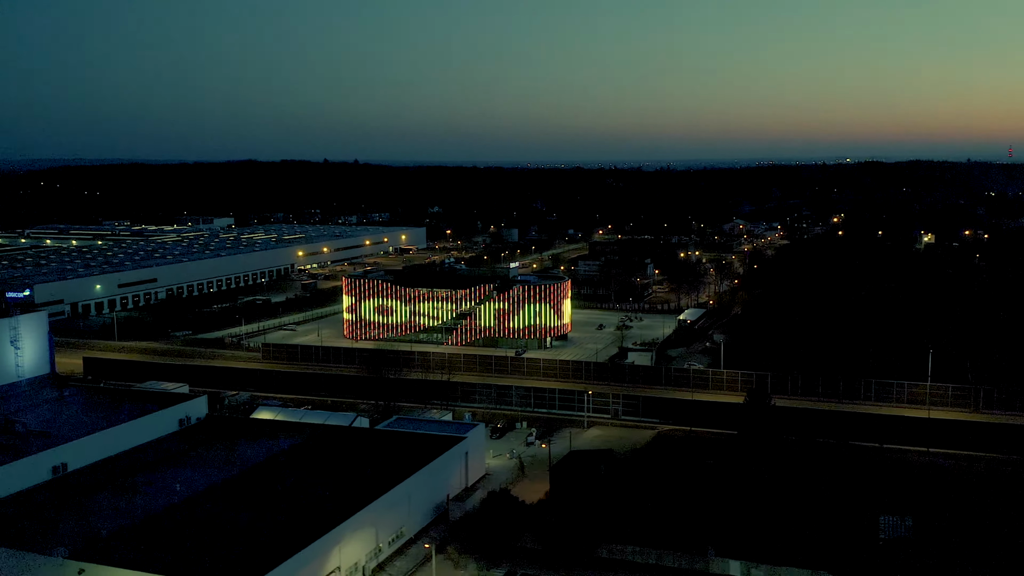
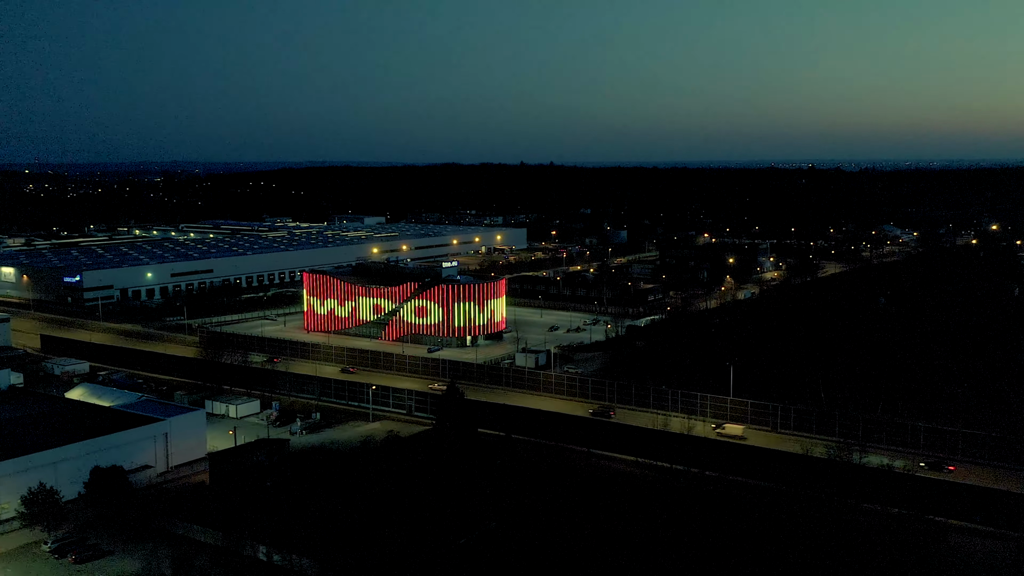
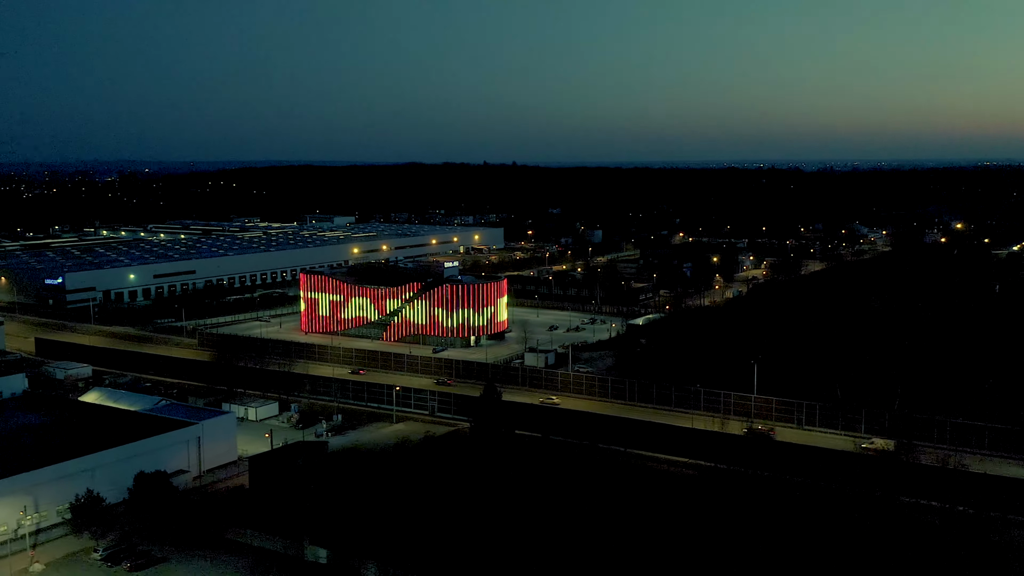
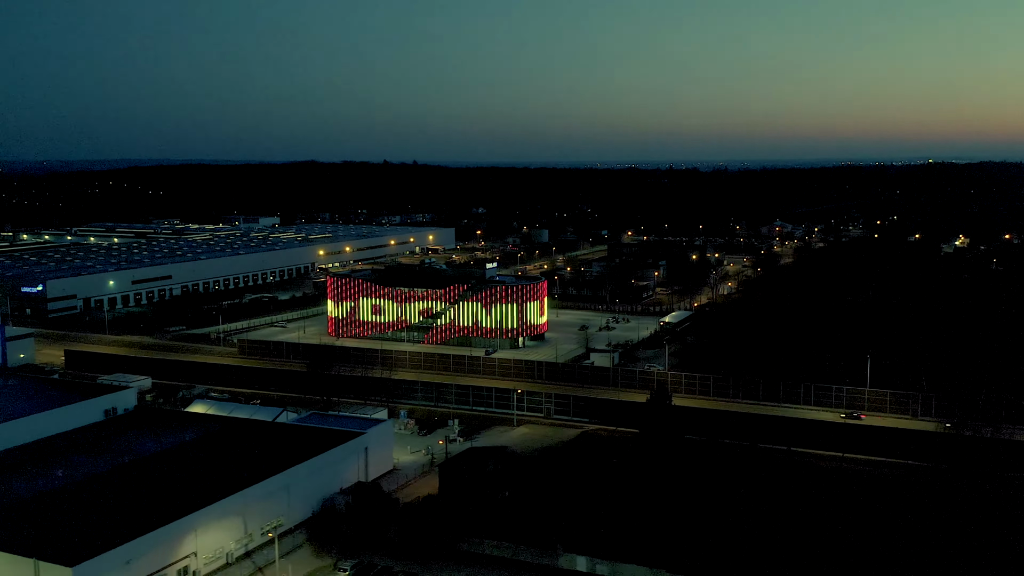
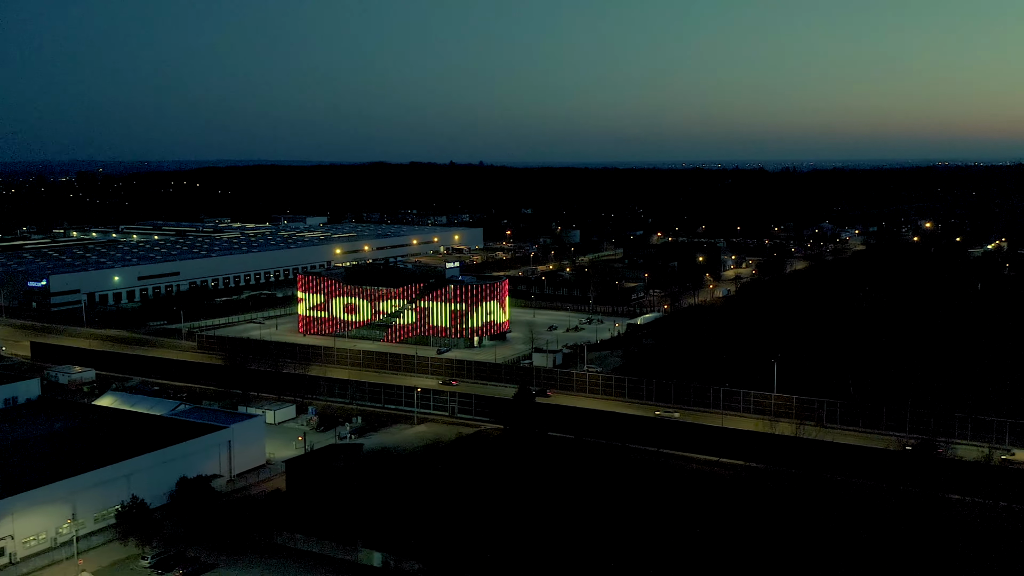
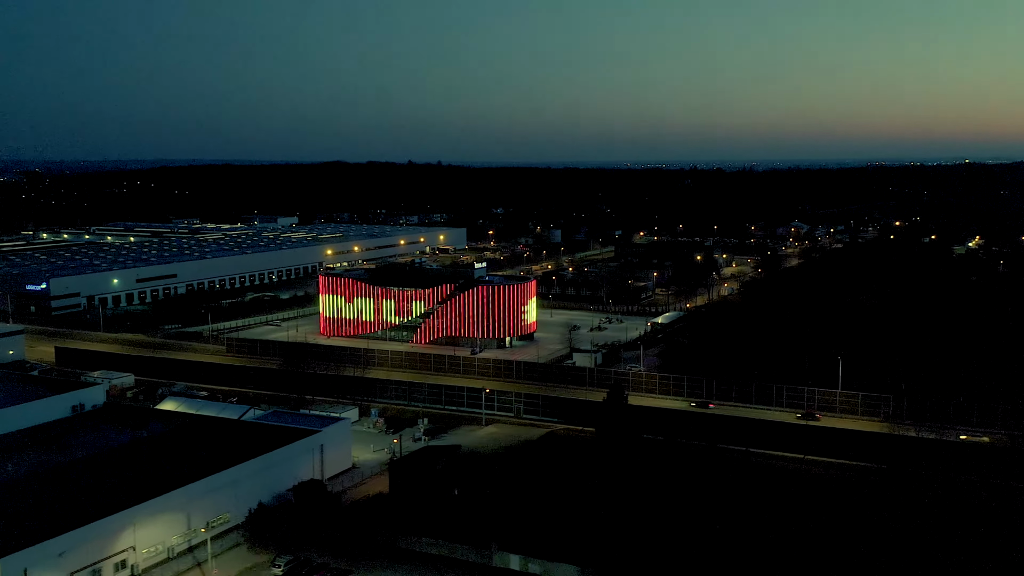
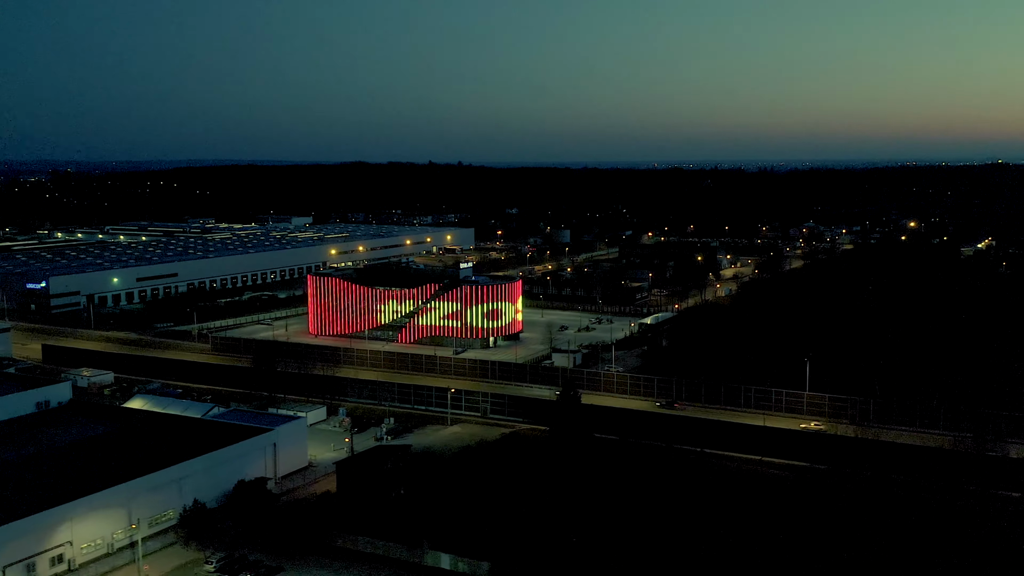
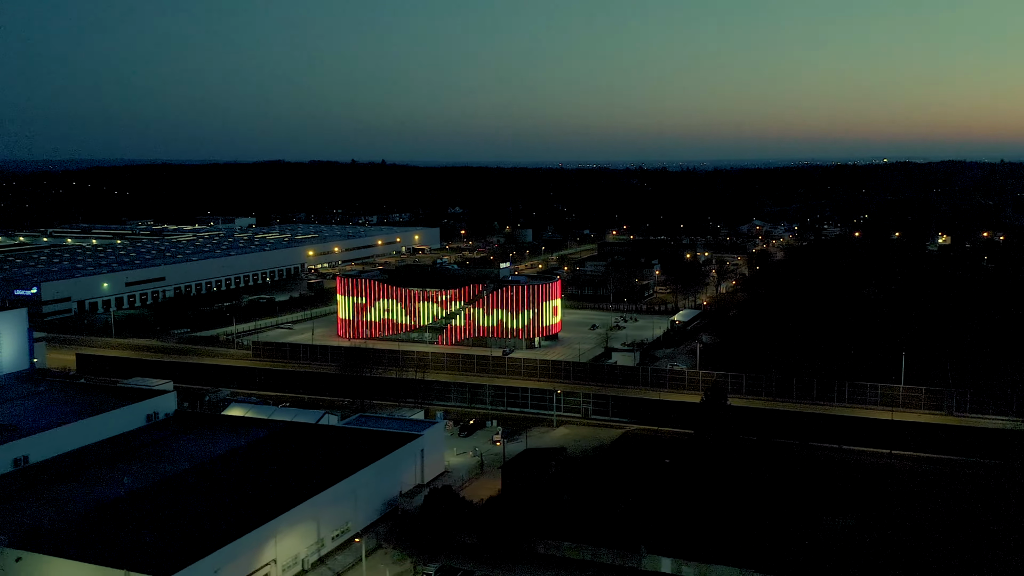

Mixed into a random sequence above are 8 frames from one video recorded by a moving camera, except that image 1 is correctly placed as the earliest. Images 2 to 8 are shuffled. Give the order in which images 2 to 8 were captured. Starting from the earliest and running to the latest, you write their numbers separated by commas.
8, 4, 6, 7, 5, 3, 2
